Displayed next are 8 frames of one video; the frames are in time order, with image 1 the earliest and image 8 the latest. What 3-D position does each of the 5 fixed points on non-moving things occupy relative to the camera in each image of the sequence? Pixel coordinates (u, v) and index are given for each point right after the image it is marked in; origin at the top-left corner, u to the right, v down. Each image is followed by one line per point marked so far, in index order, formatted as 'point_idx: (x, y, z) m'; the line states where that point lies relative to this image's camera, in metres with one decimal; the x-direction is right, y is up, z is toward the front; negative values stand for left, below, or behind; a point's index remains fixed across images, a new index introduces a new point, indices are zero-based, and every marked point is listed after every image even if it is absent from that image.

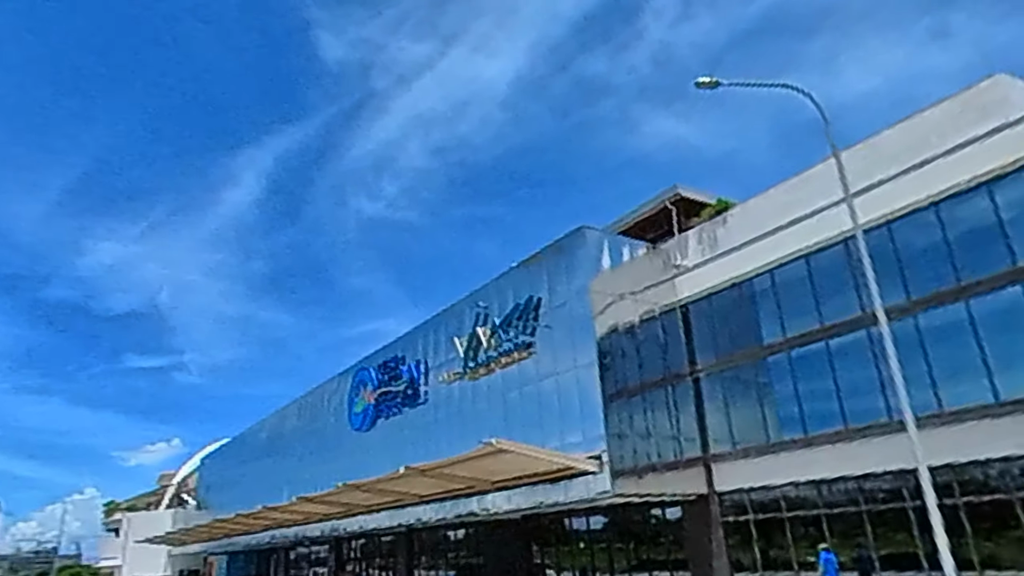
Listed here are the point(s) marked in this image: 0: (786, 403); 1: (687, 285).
0: (+6.1, -2.3, +14.8) m
1: (+4.3, 0.0, +17.1) m
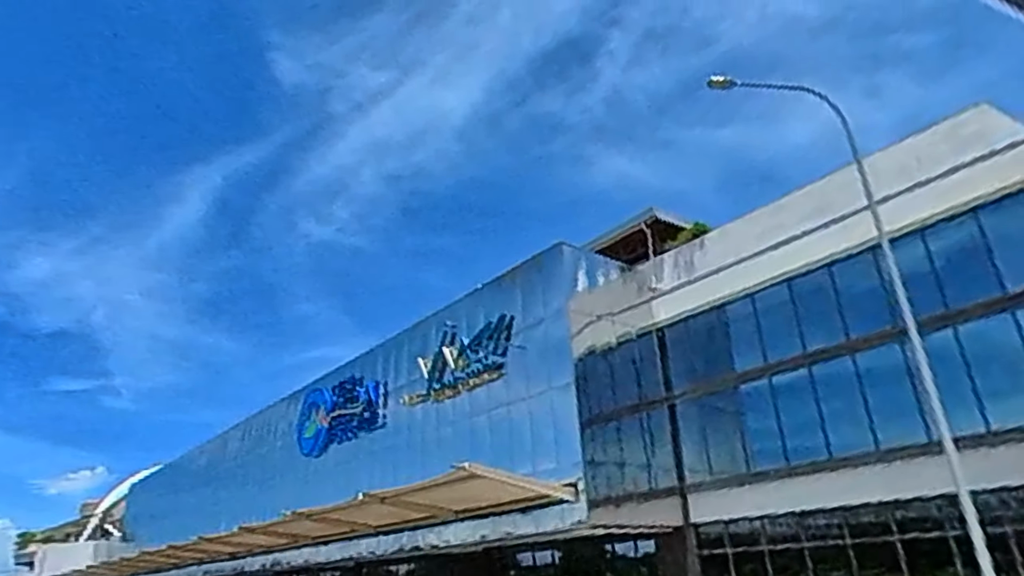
0: (+5.2, -2.9, +14.2) m
1: (+3.6, -0.5, +16.6) m
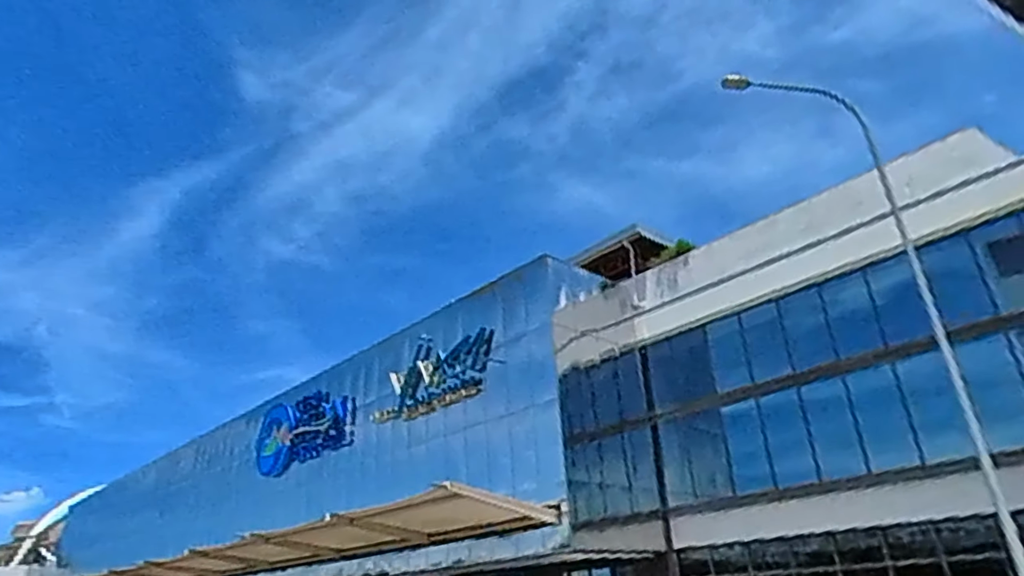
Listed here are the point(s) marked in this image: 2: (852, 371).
0: (+4.7, -3.3, +13.6) m
1: (+3.1, -0.9, +16.0) m
2: (+6.2, -1.5, +12.6) m
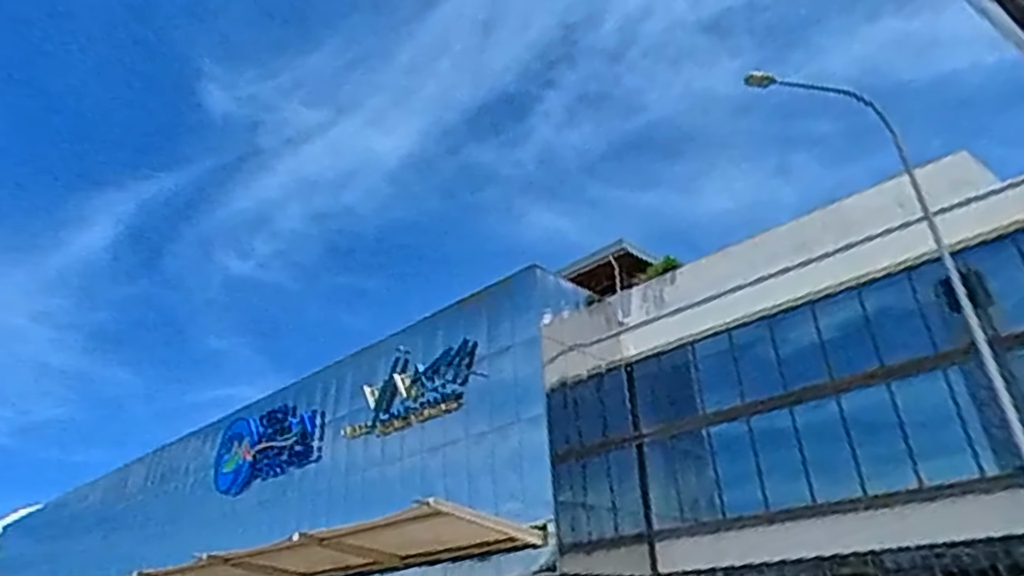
0: (+4.3, -3.6, +13.0) m
1: (+2.7, -1.2, +15.4) m
2: (+5.8, -1.8, +12.0) m
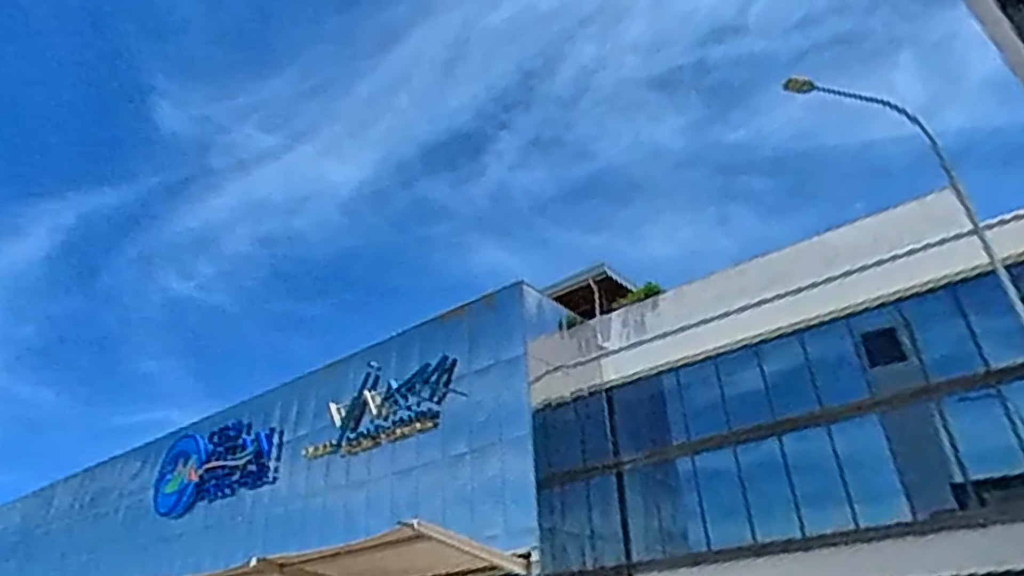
0: (+3.8, -4.0, +12.4) m
1: (+2.2, -1.7, +14.8) m
2: (+5.4, -2.2, +11.4) m
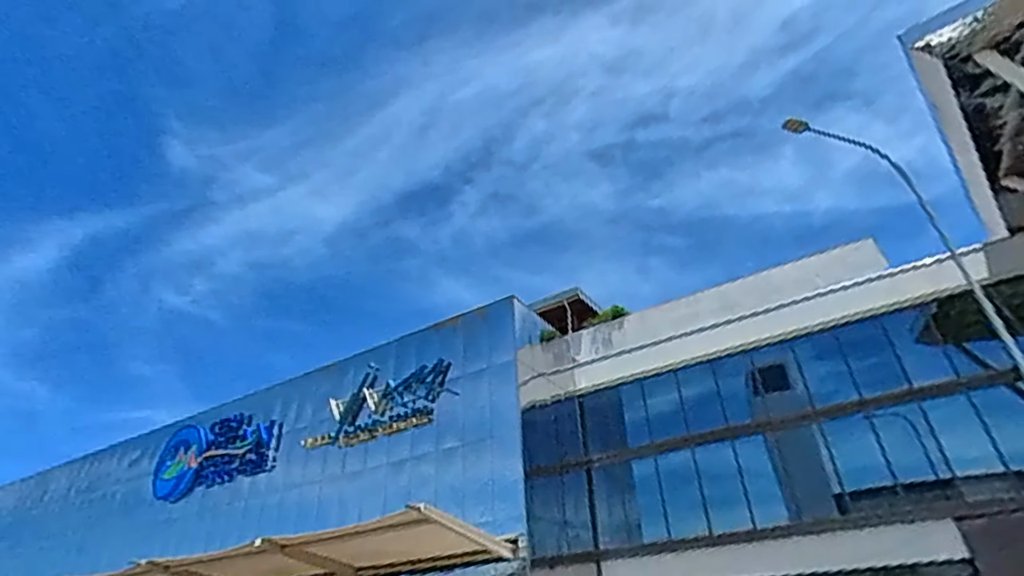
0: (+3.4, -4.3, +13.9) m
1: (+1.8, -2.0, +16.3) m
2: (+5.0, -2.6, +12.9) m
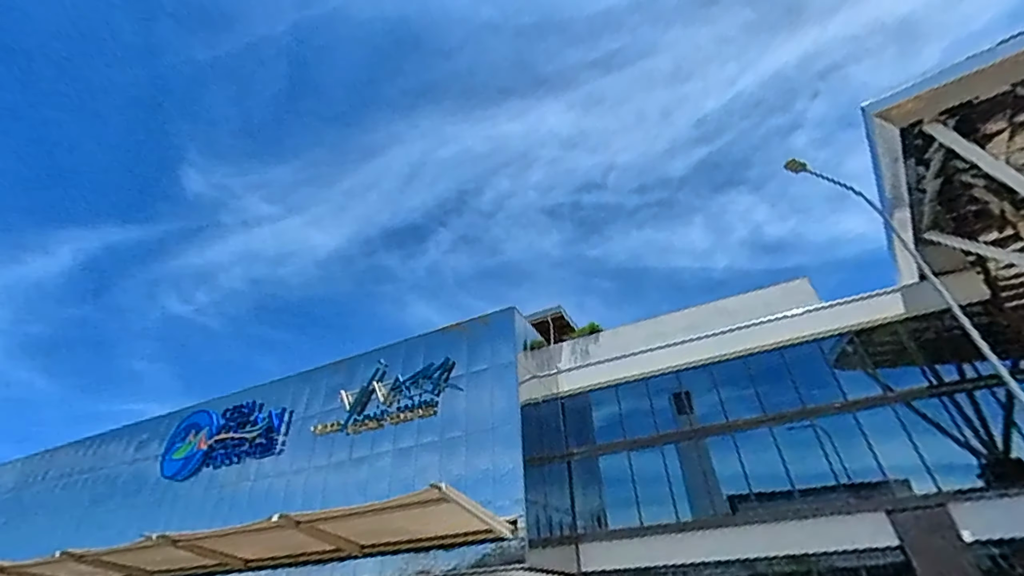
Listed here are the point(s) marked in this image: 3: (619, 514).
0: (+3.1, -4.7, +15.7) m
1: (+1.6, -2.2, +18.0) m
2: (+4.8, -3.0, +14.7) m
3: (+2.4, -5.2, +15.9) m
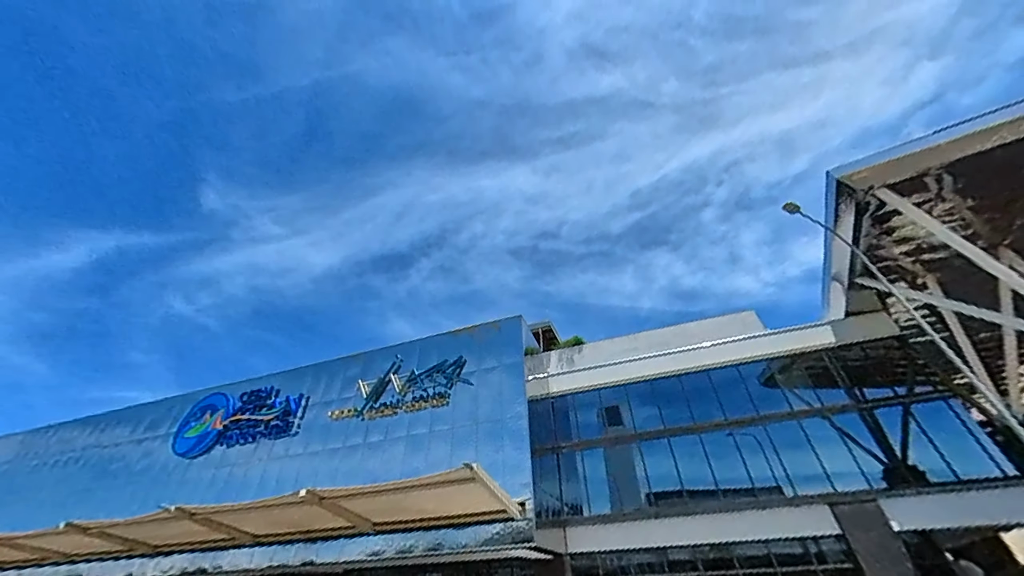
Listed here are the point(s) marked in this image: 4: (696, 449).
0: (+2.9, -5.1, +17.9) m
1: (+1.5, -2.6, +20.3) m
2: (+4.6, -3.5, +16.9) m
3: (+2.2, -5.6, +18.2) m
4: (+4.3, -4.0, +17.0) m
